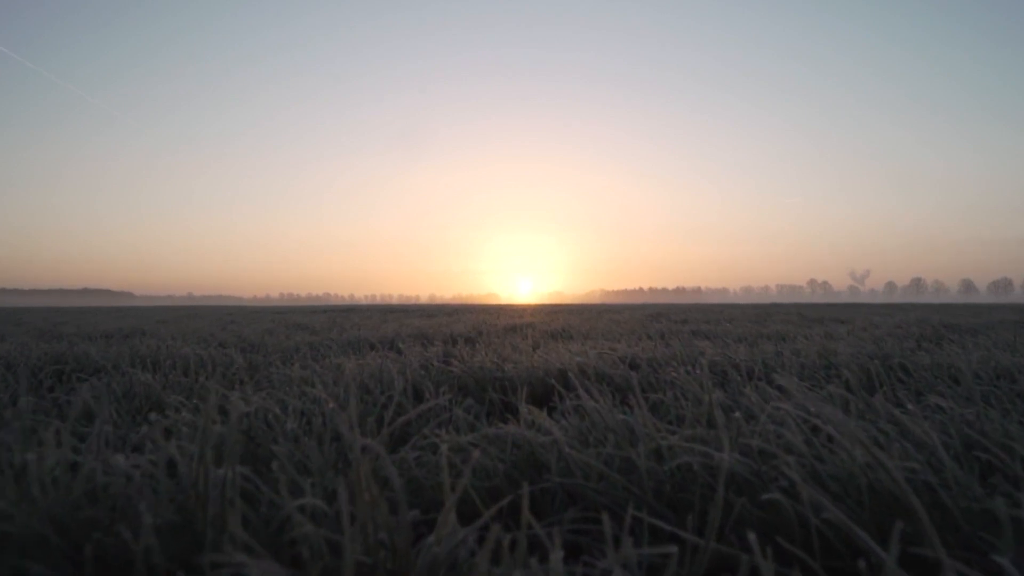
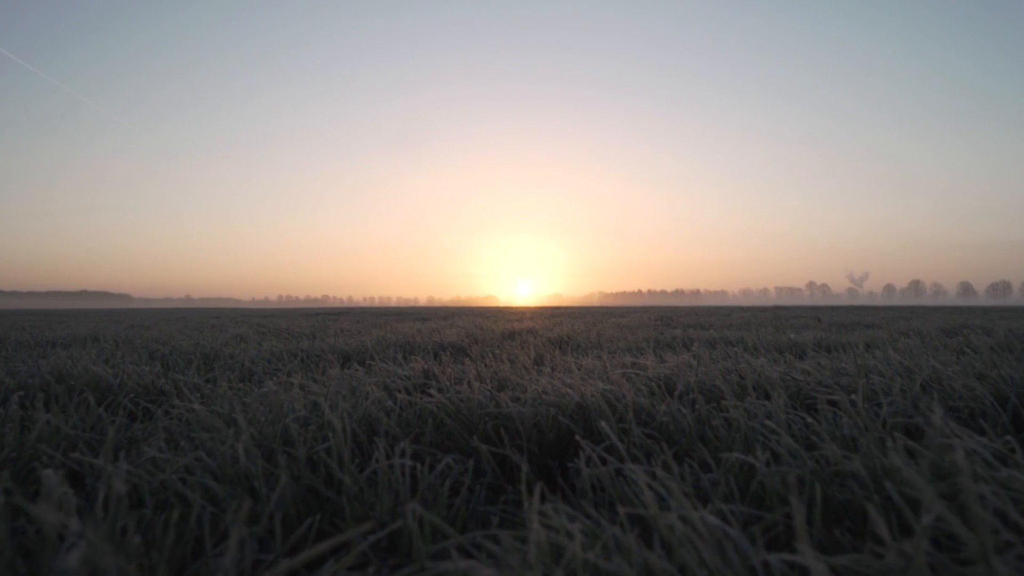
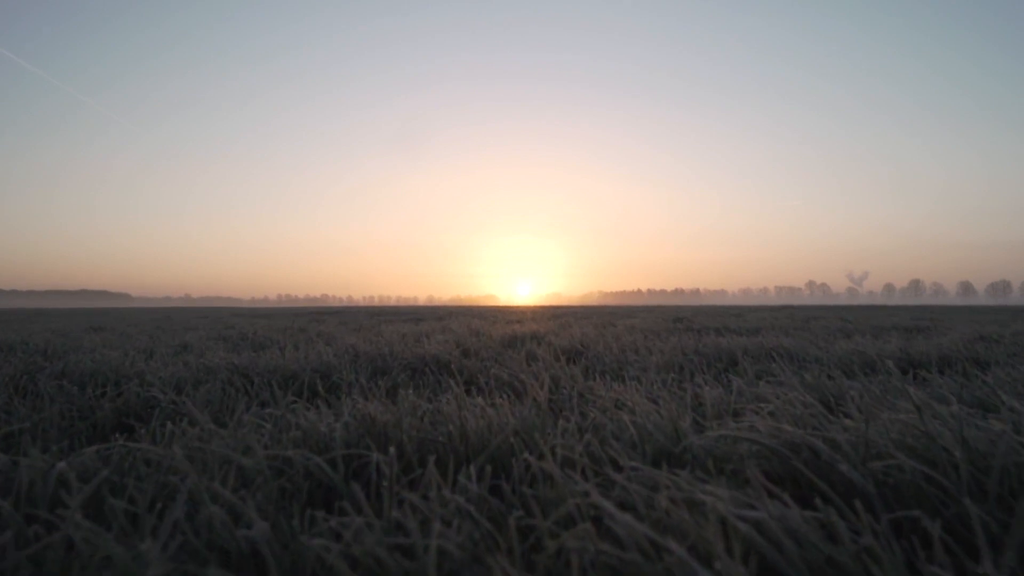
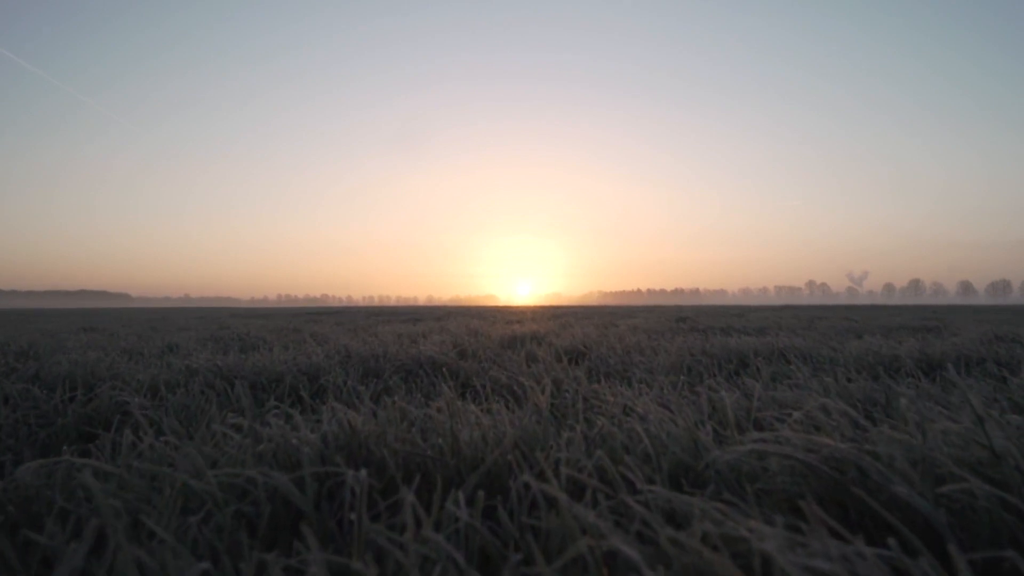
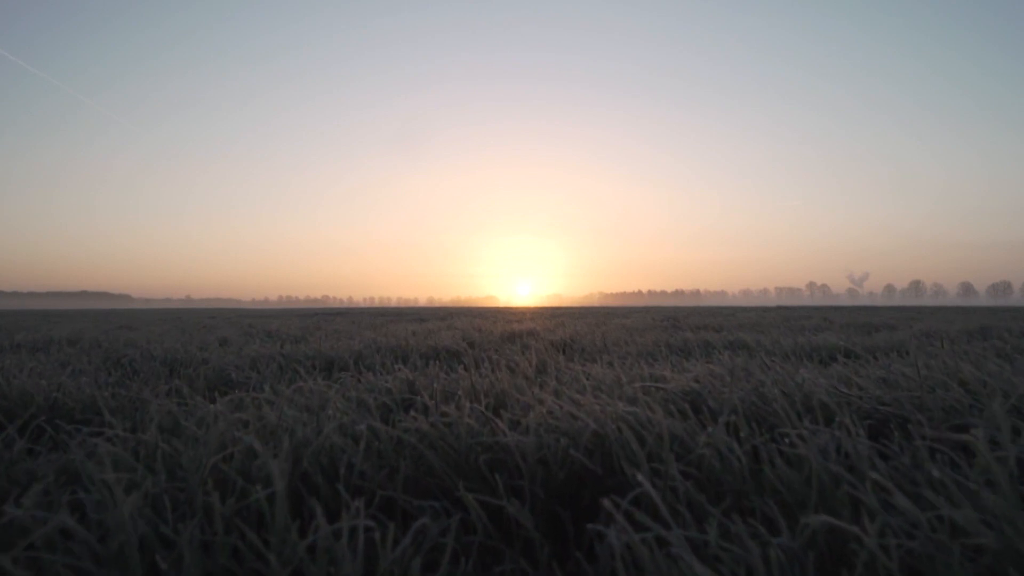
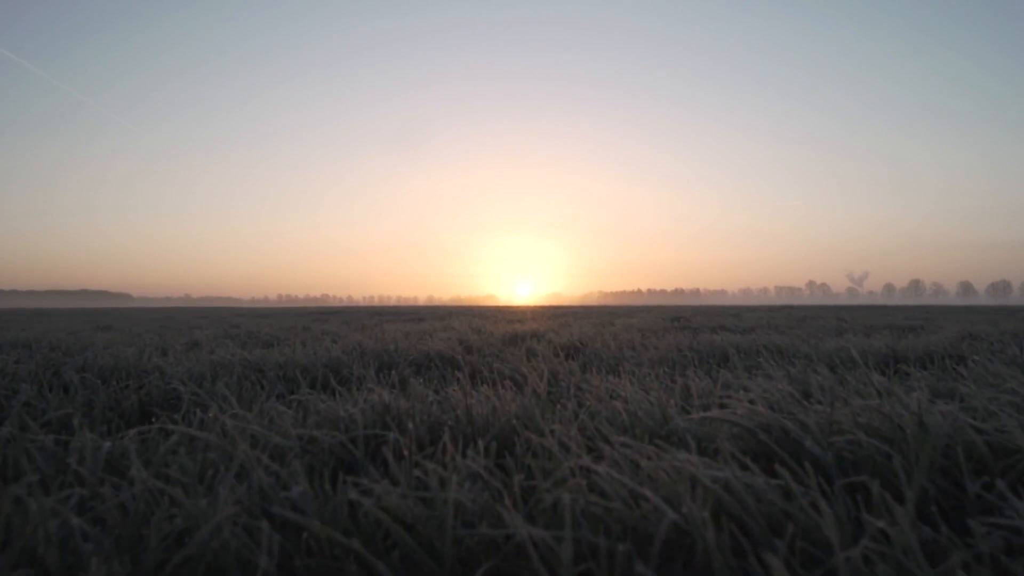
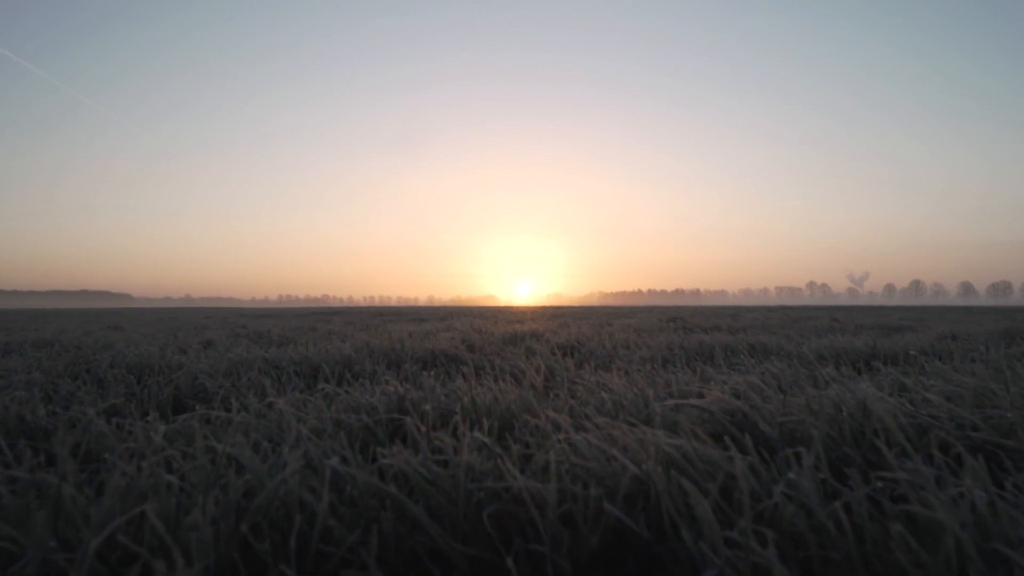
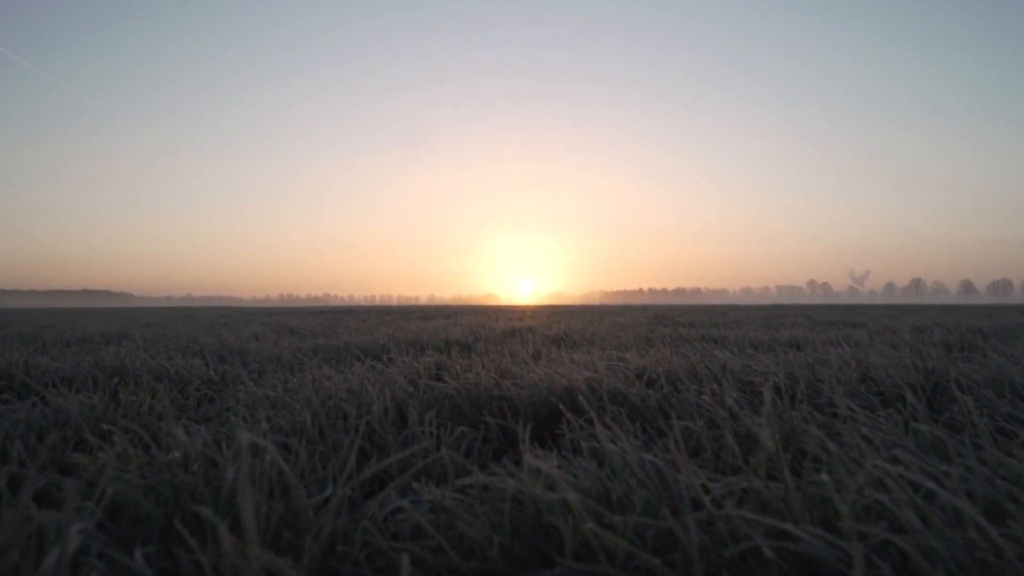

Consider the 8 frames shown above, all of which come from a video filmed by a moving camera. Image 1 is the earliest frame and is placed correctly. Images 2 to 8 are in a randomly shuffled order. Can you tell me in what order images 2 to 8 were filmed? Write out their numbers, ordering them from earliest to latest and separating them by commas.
8, 2, 5, 7, 6, 3, 4
